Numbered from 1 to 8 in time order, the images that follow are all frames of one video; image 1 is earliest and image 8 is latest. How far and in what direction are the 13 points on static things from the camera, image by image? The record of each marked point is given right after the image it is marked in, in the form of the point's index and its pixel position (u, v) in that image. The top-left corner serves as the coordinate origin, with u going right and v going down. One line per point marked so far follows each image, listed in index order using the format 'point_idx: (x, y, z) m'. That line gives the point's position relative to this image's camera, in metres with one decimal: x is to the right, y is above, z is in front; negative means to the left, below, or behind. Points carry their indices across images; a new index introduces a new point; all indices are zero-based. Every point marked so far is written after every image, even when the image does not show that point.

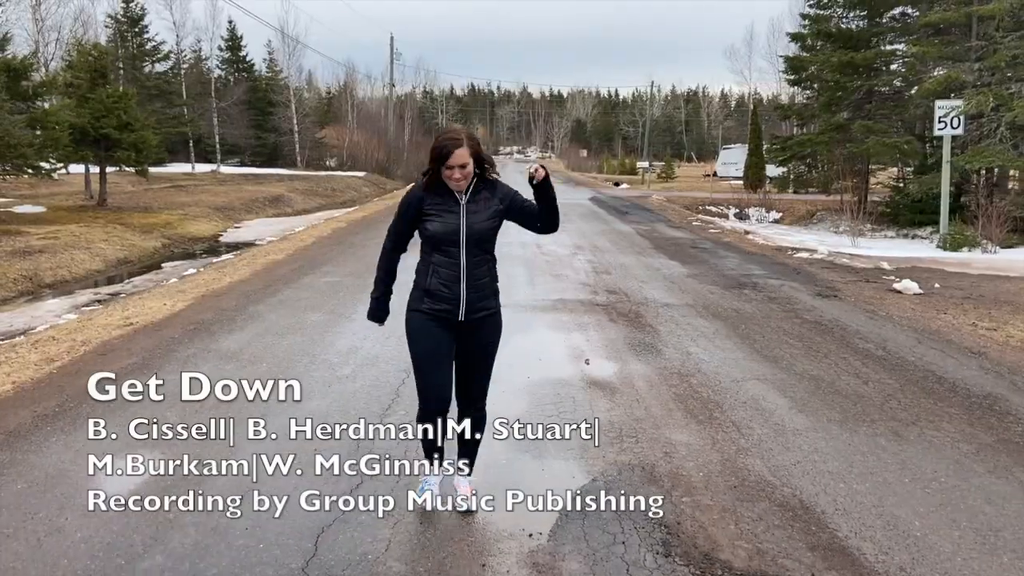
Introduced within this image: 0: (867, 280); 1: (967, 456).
0: (+4.8, +0.1, +10.4) m
1: (+2.5, -0.9, +4.3) m
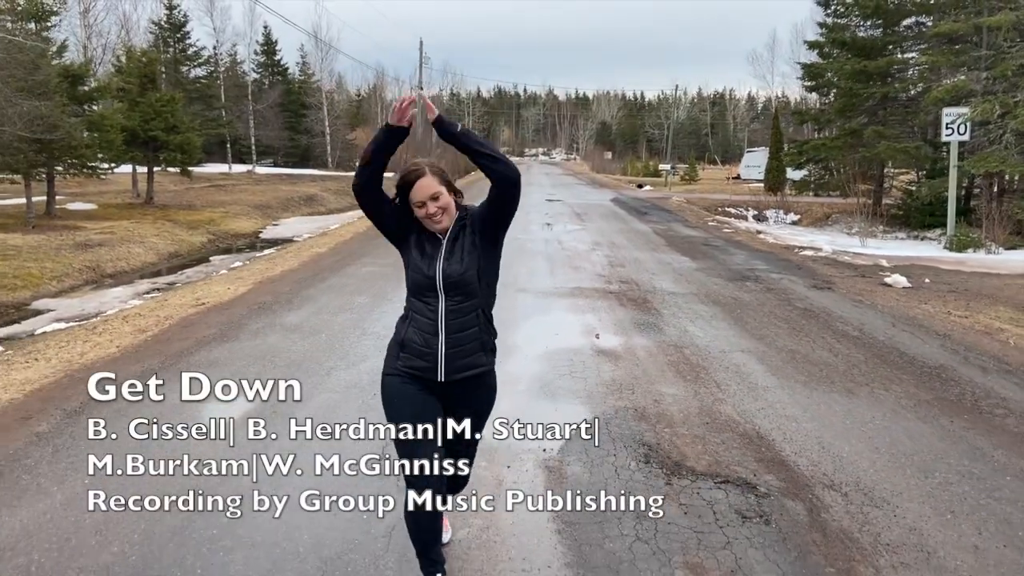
0: (+5.1, +0.2, +11.3) m
1: (+2.7, -0.8, +5.3) m
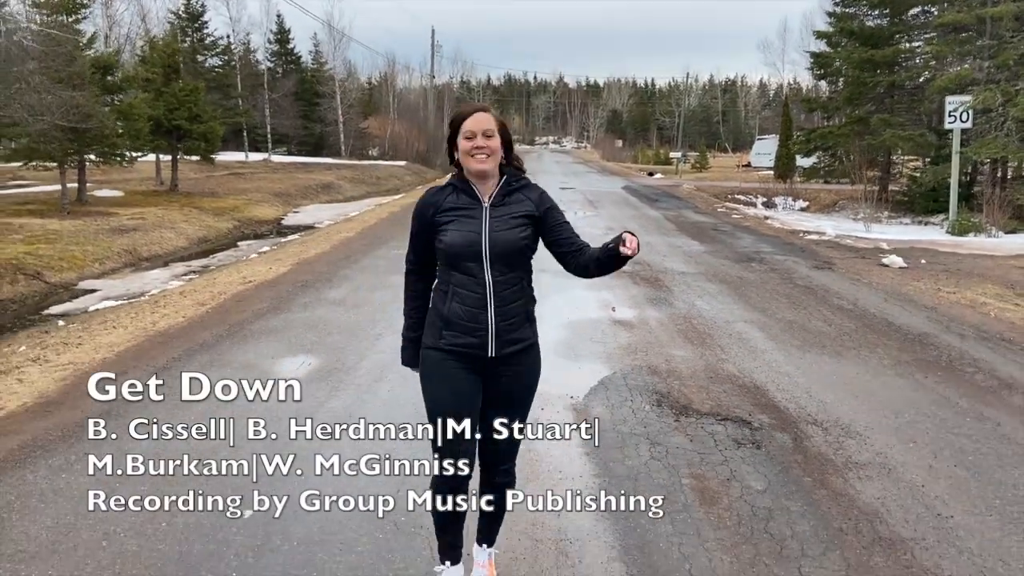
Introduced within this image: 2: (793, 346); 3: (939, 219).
0: (+5.4, +0.5, +11.9) m
1: (+2.9, -0.6, +6.0) m
2: (+2.3, -0.5, +6.4) m
3: (+10.9, +1.8, +19.8) m
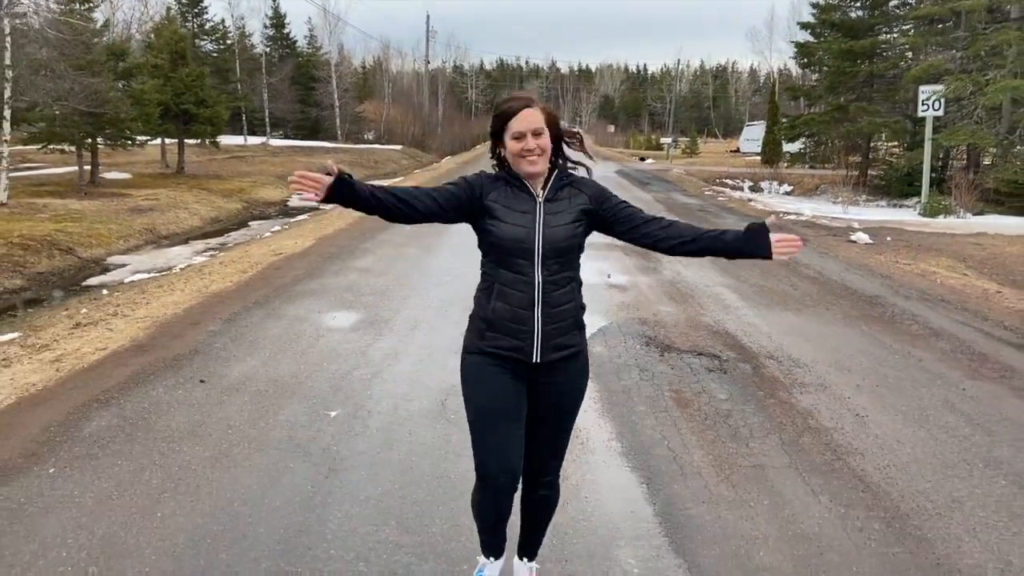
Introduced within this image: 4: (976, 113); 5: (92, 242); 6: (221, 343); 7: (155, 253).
0: (+5.4, +0.9, +13.0) m
1: (+3.0, -0.3, +7.1) m
2: (+2.4, -0.2, +7.5) m
3: (+10.8, +2.3, +21.0) m
4: (+11.4, +4.3, +19.0) m
5: (-8.2, +0.9, +15.2) m
6: (-2.2, -0.4, +6.0) m
7: (-7.1, +0.7, +15.5) m
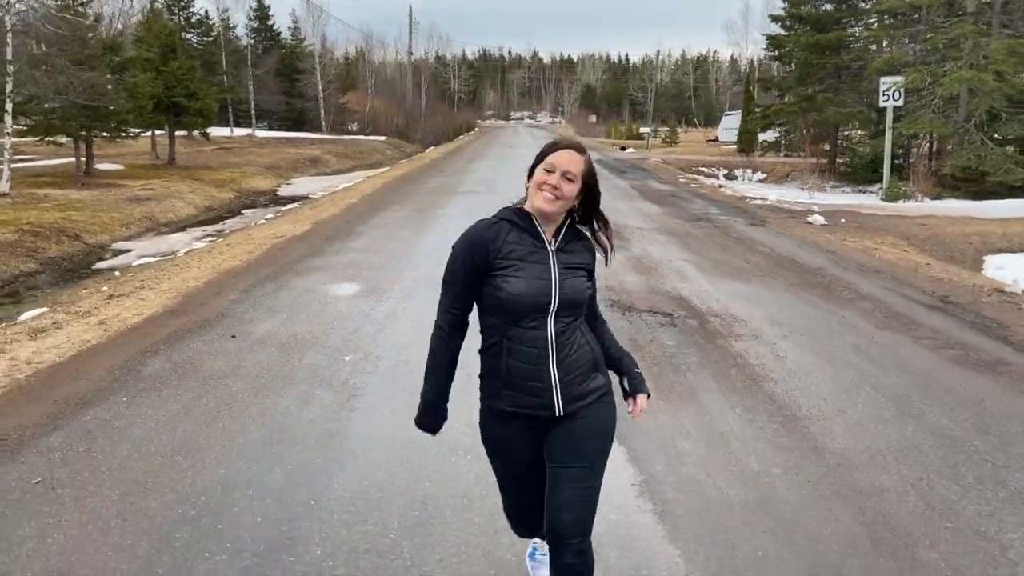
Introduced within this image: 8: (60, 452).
0: (+5.1, +1.3, +14.1) m
1: (+2.8, 0.0, +8.1) m
2: (+2.2, +0.1, +8.5) m
3: (+10.4, +2.8, +22.1) m
4: (+10.9, +4.8, +20.1) m
5: (-8.5, +1.2, +15.9) m
6: (-2.4, -0.2, +6.9) m
7: (-7.4, +1.0, +16.3) m
8: (-2.3, -0.8, +4.0) m
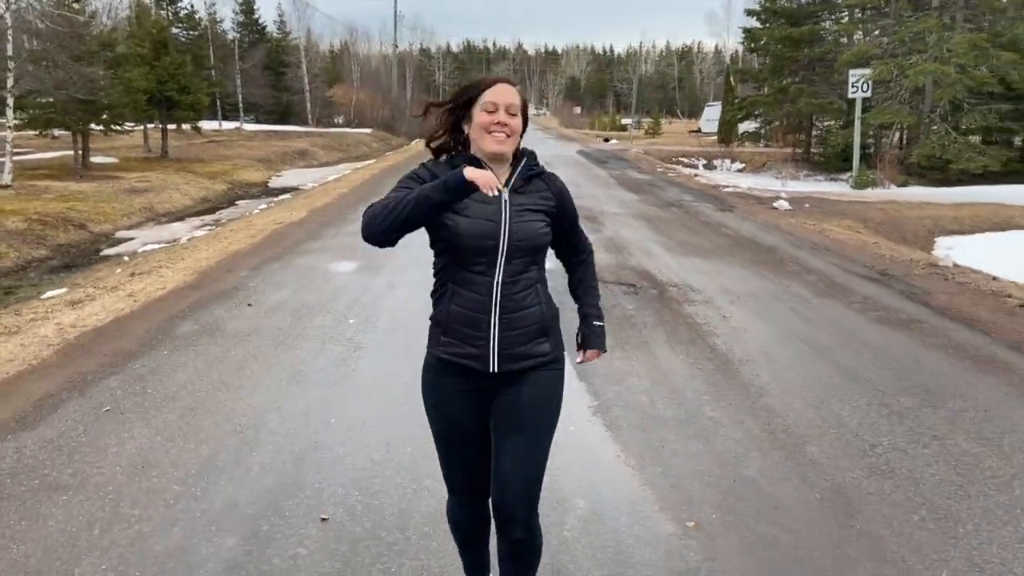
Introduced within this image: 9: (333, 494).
0: (+4.8, +1.7, +15.0) m
1: (+2.6, +0.3, +9.0) m
2: (+2.0, +0.4, +9.4) m
3: (+9.9, +3.3, +23.1) m
4: (+10.5, +5.2, +21.1) m
5: (-8.9, +1.5, +16.7) m
6: (-2.6, 0.0, +7.7) m
7: (-7.8, +1.3, +17.0) m
8: (-2.4, -0.6, +4.8) m
9: (-0.8, -0.9, +3.4) m
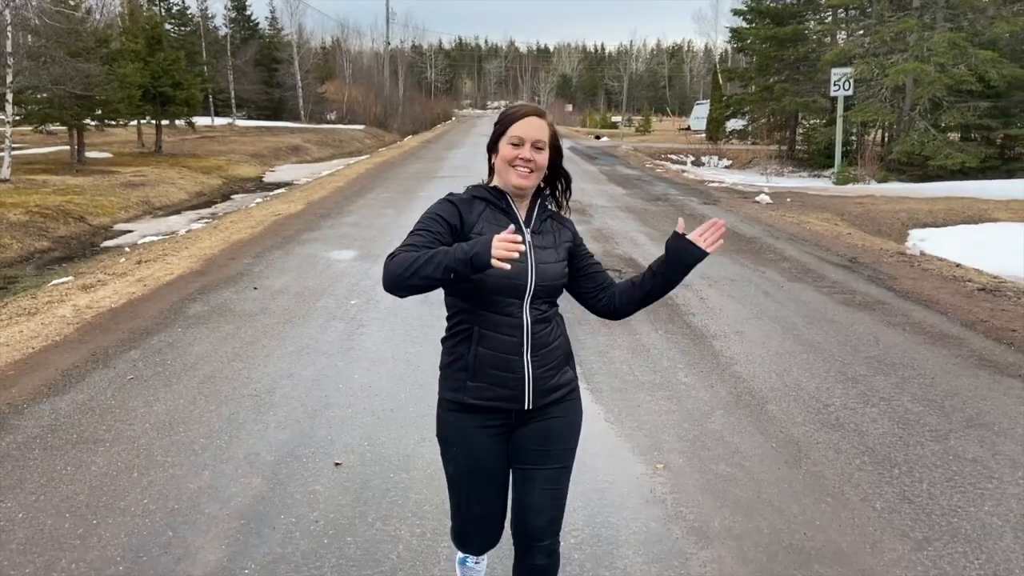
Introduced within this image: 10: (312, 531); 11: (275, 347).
0: (+4.6, +1.8, +15.5) m
1: (+2.5, +0.5, +9.5) m
2: (+1.9, +0.6, +9.9) m
3: (+9.6, +3.5, +23.6) m
4: (+10.3, +5.4, +21.6) m
5: (-9.1, +1.7, +17.0) m
6: (-2.7, +0.2, +8.1) m
7: (-8.0, +1.5, +17.3) m
8: (-2.5, -0.5, +5.2) m
9: (-0.8, -0.8, +3.8) m
10: (-0.8, -0.9, +3.0) m
11: (-1.7, -0.4, +5.4) m
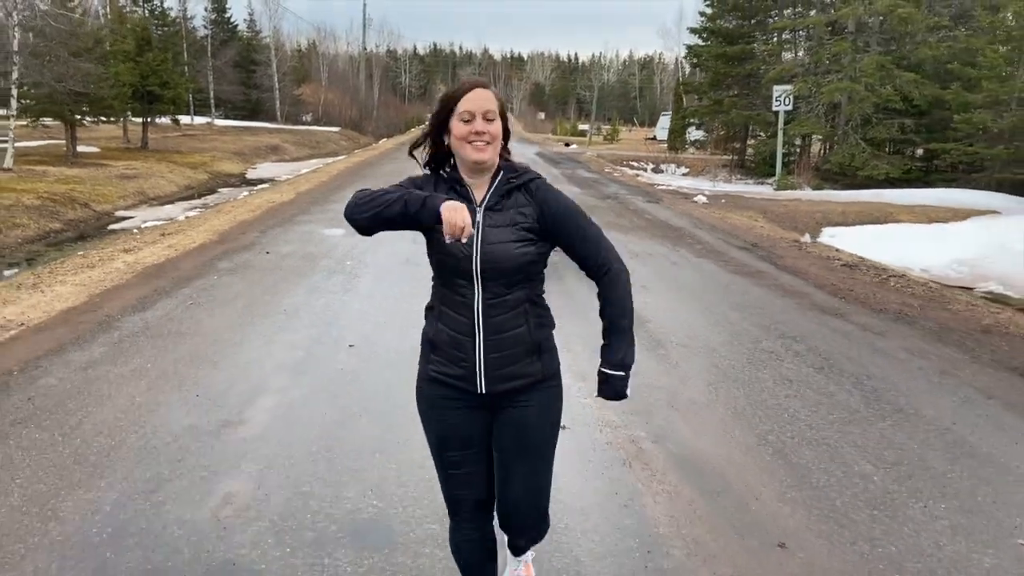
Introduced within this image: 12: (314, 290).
0: (+3.9, +2.0, +17.5) m
1: (+2.0, +0.8, +11.4) m
2: (+1.4, +0.9, +11.8) m
3: (+8.6, +3.6, +25.8) m
4: (+9.4, +5.5, +23.9) m
5: (-9.8, +2.1, +18.5) m
6: (-3.1, +0.6, +9.9) m
7: (-8.8, +1.9, +18.9) m
8: (-2.8, 0.0, +6.9) m
9: (-1.2, -0.4, +5.6) m
10: (-1.1, -0.5, +4.9) m
11: (-2.0, 0.0, +7.2) m
12: (-1.8, 0.0, +7.1) m
